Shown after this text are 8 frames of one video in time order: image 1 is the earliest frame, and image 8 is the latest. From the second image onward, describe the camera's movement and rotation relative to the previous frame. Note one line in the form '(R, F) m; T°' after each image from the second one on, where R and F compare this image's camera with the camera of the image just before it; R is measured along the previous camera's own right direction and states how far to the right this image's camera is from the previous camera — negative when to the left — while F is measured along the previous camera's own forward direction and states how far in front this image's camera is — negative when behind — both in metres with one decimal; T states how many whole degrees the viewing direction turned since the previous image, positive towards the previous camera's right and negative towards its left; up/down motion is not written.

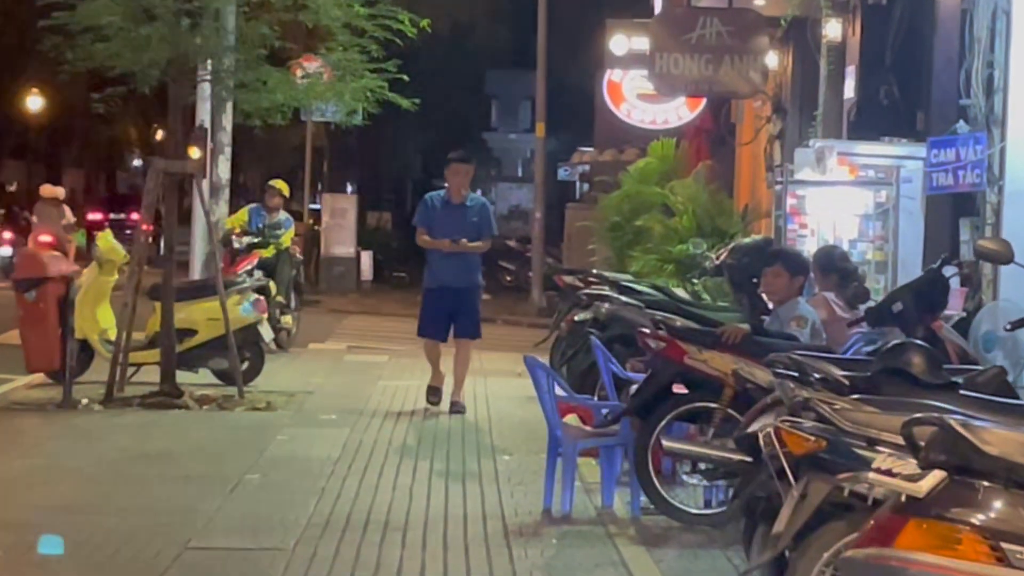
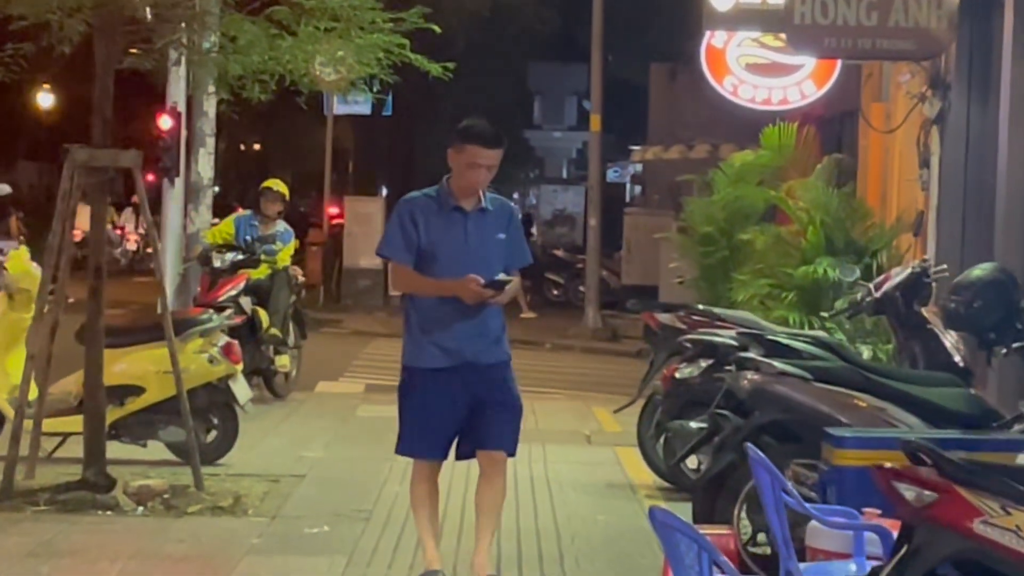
(-0.1, +3.6) m; -1°
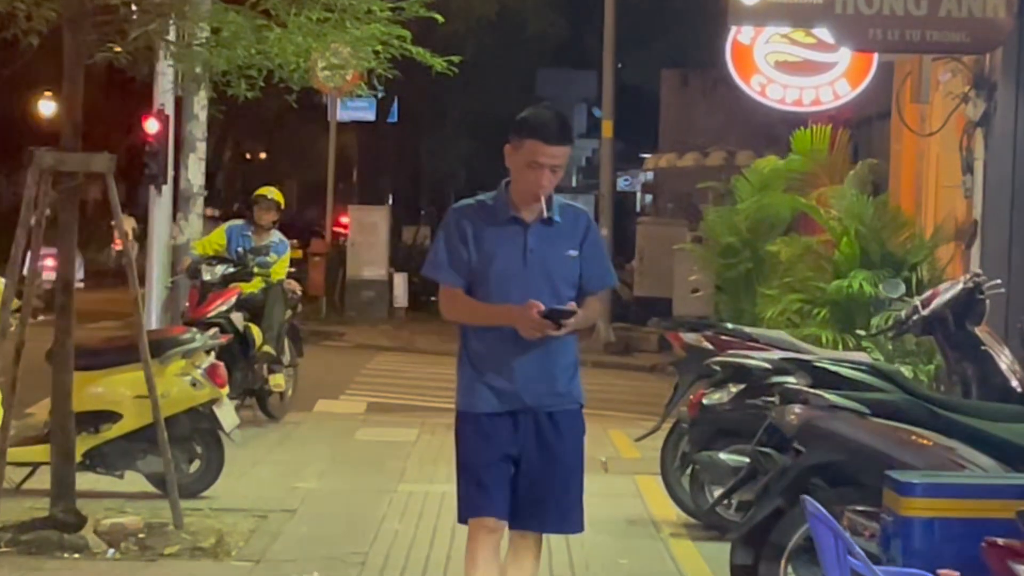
(0.0, +0.8) m; 0°
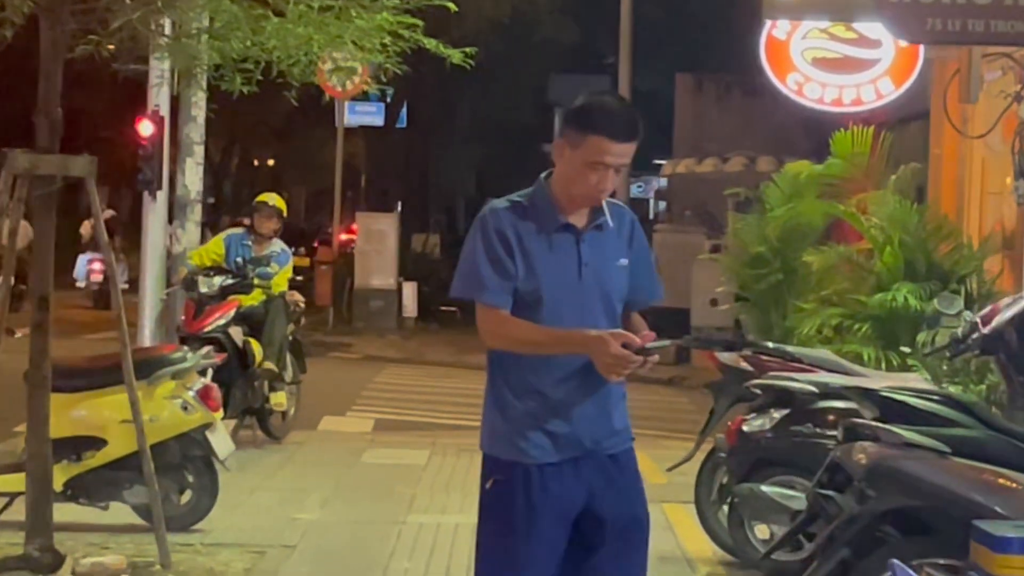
(0.0, +0.7) m; 0°
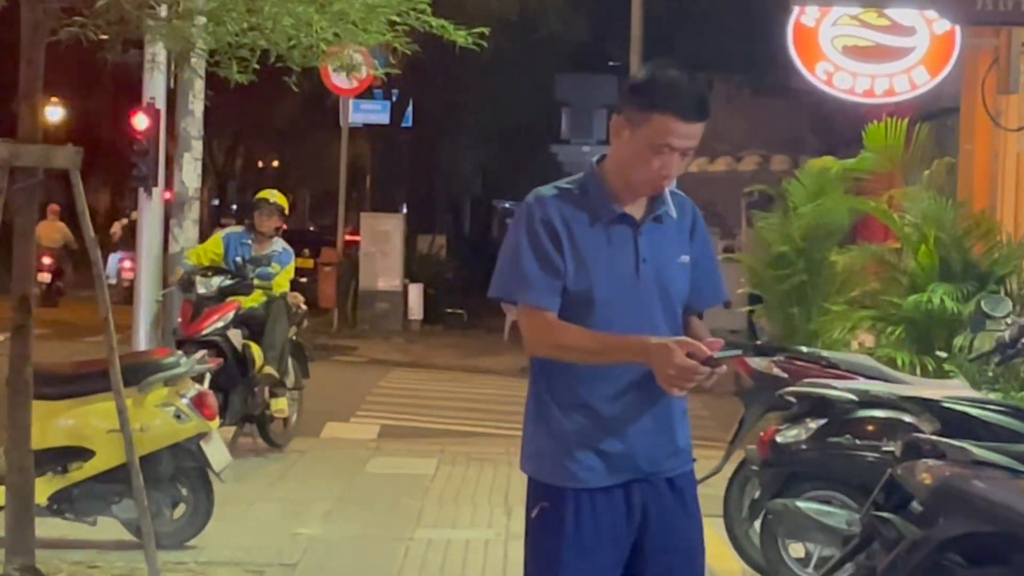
(0.0, +0.5) m; 0°
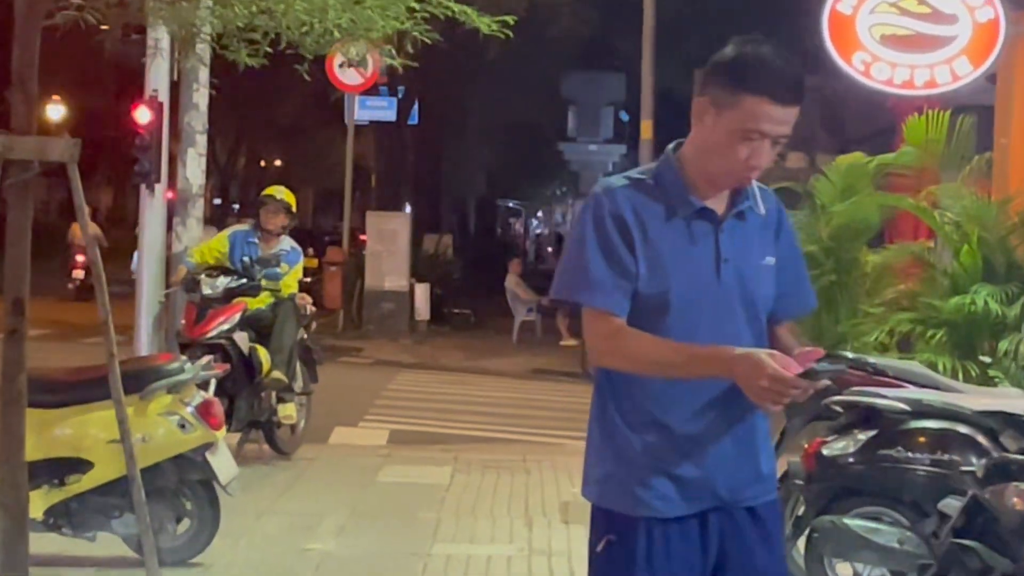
(-0.1, +0.4) m; 0°
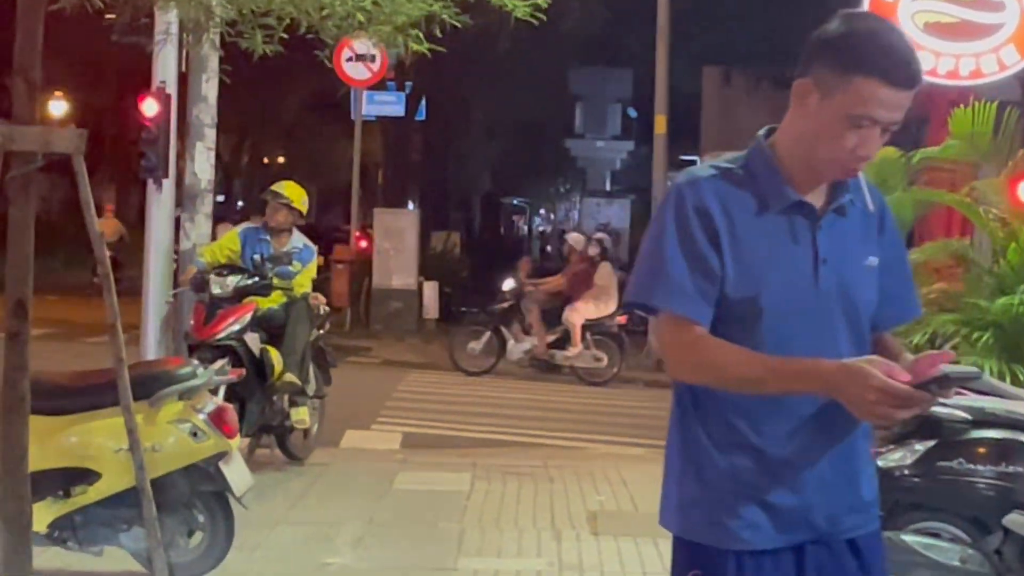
(-0.1, +0.4) m; 0°
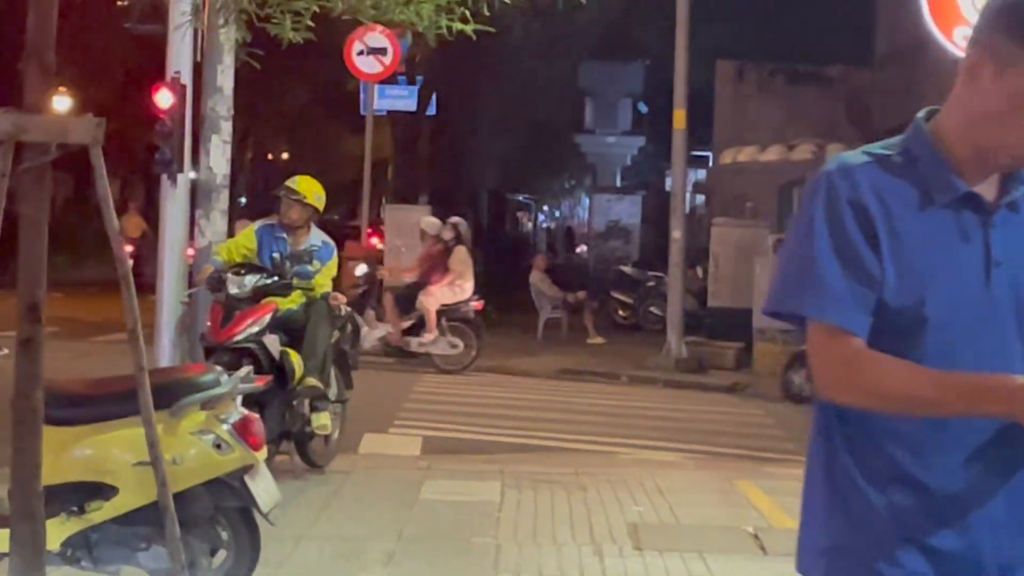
(-0.1, +0.4) m; 0°
